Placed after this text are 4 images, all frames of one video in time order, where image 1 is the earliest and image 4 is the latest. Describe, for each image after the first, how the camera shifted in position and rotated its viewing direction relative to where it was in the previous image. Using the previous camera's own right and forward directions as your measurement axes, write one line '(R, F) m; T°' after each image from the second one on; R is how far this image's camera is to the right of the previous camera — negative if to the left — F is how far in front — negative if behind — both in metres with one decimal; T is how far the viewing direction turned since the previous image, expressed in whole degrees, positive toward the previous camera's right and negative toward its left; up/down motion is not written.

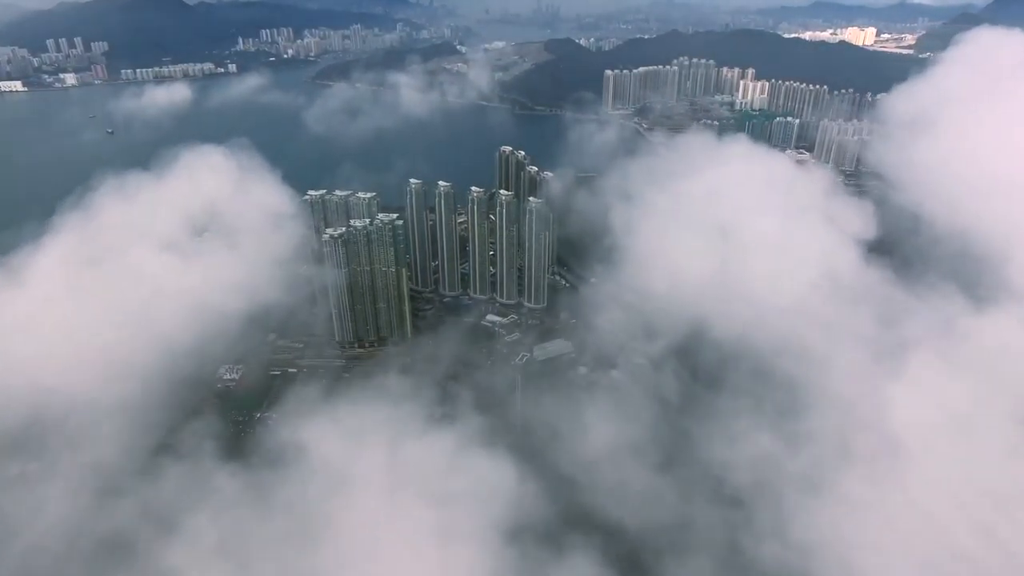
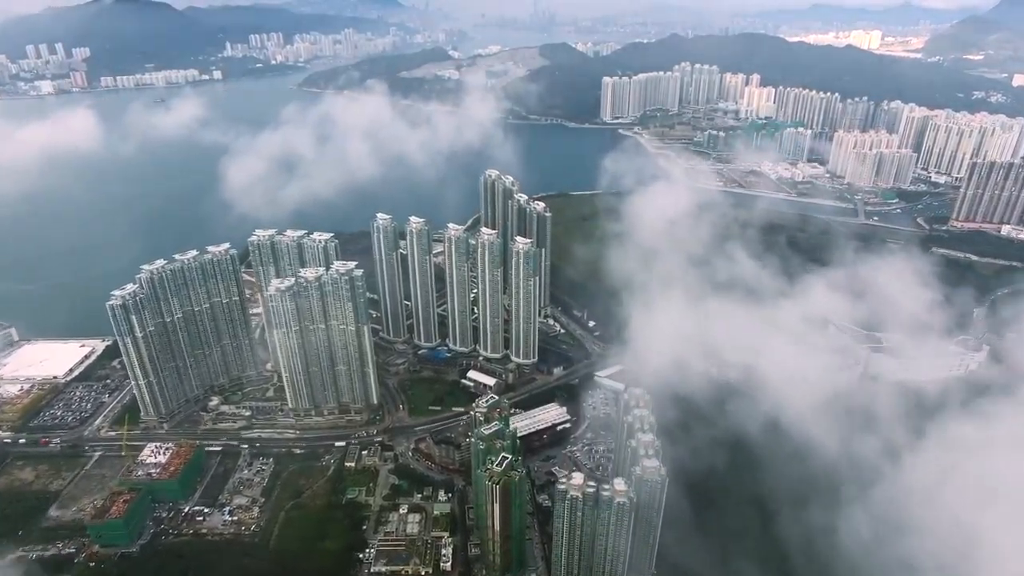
(+0.5, +3.7) m; 0°
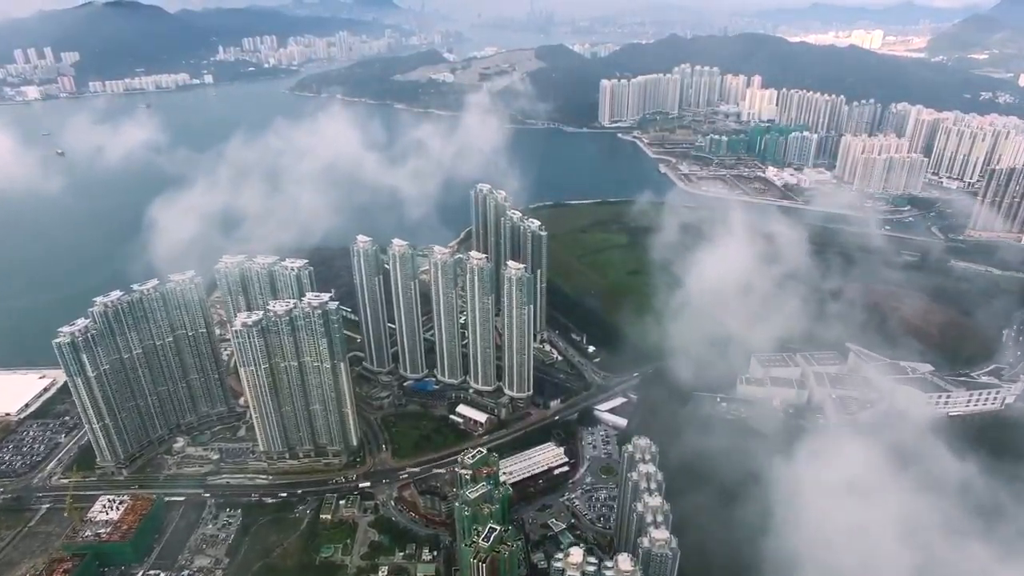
(+0.2, +1.8) m; 0°
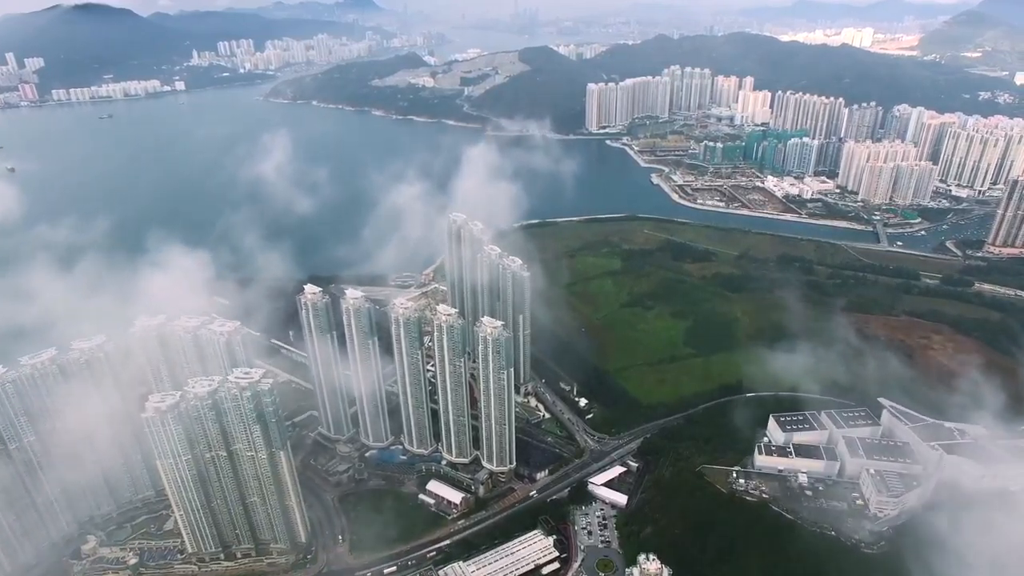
(+0.4, +3.2) m; +1°
